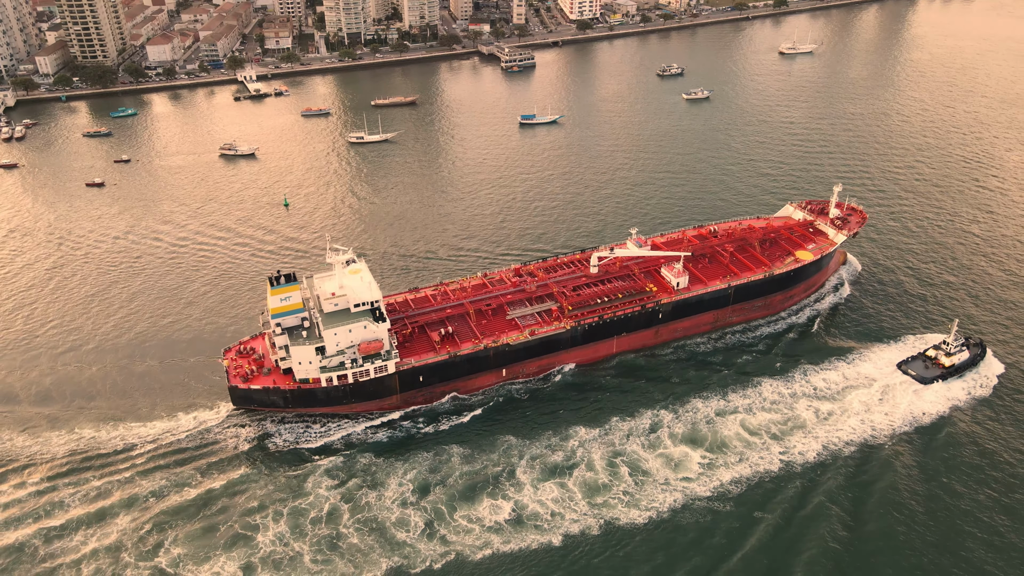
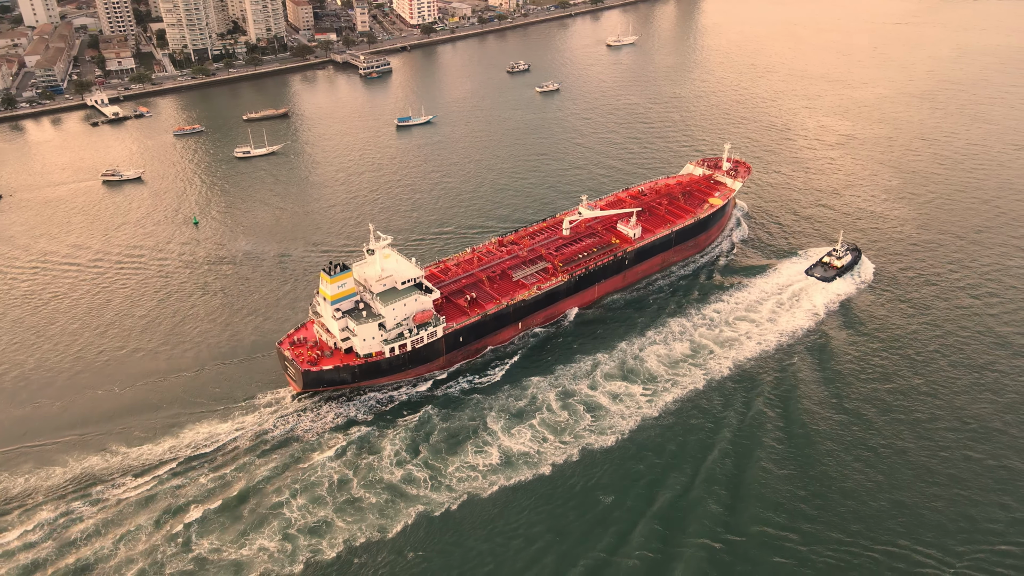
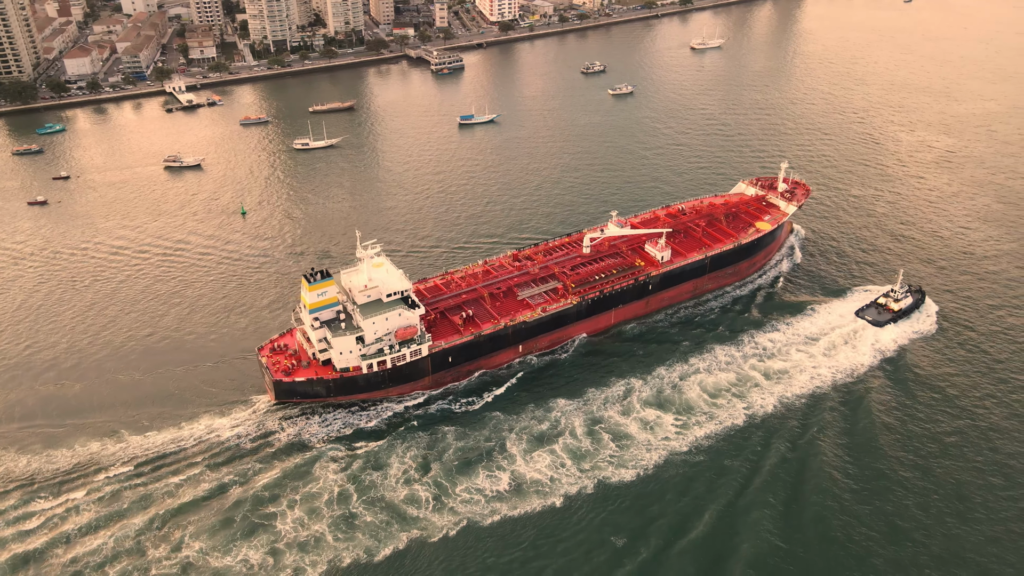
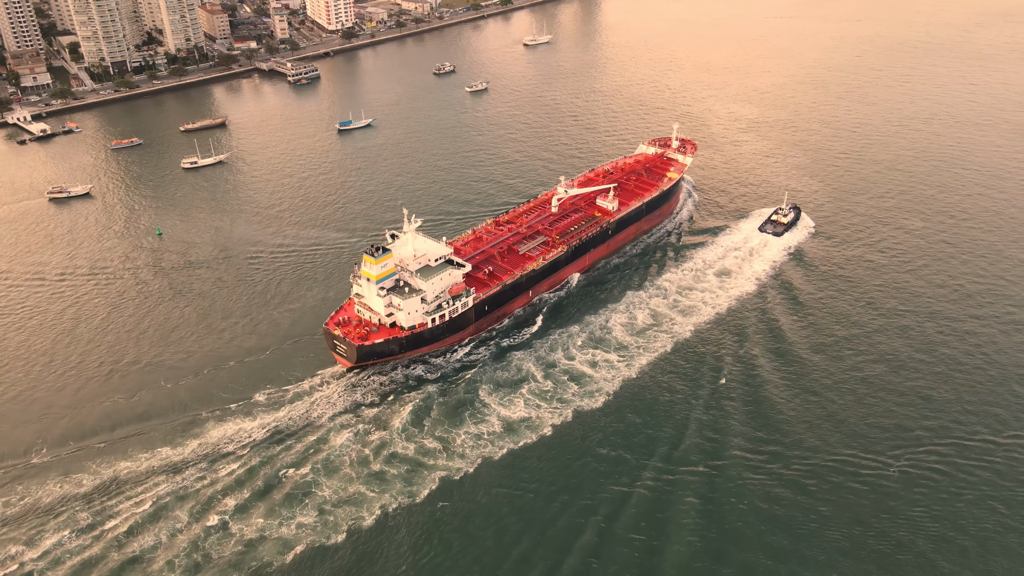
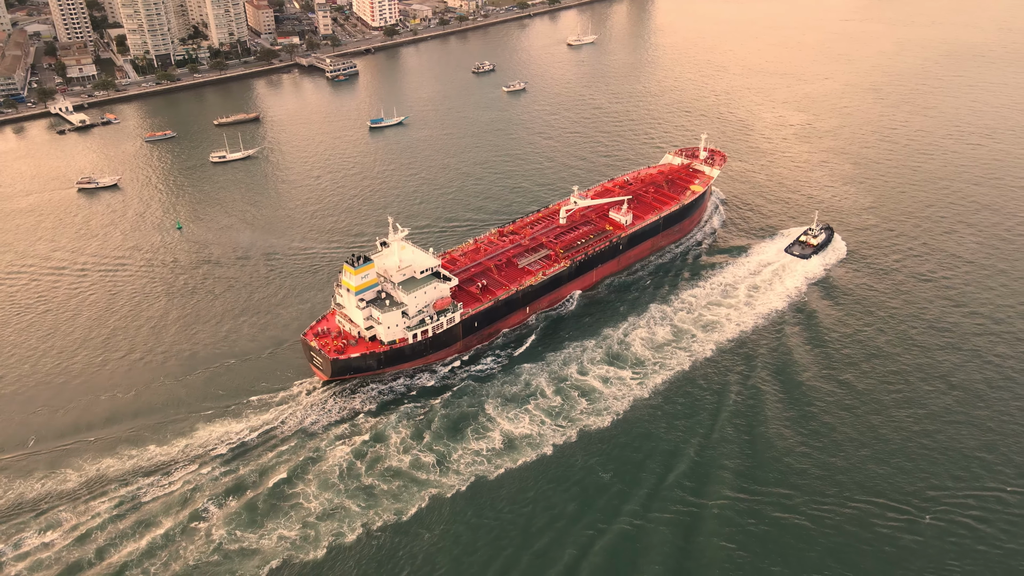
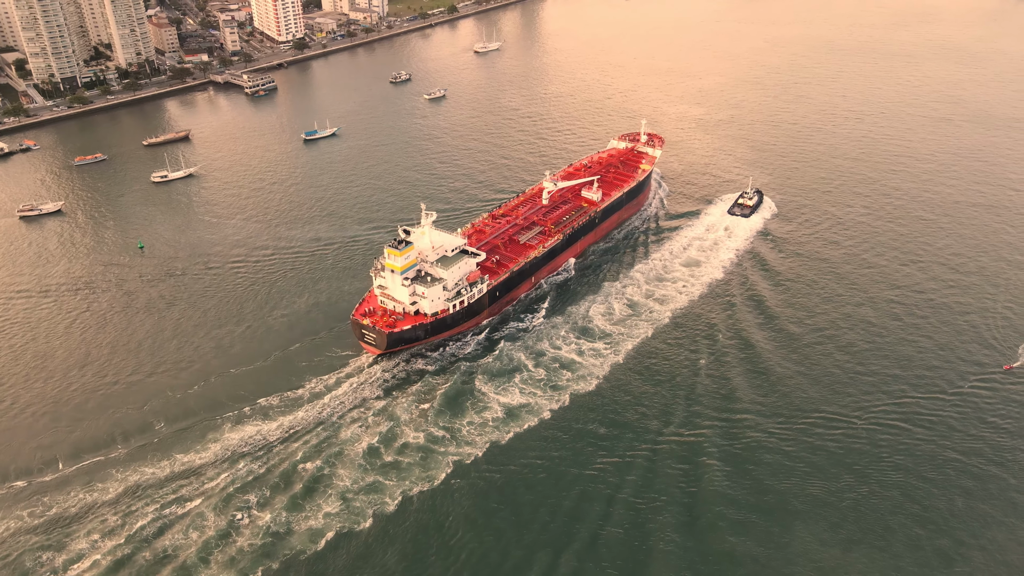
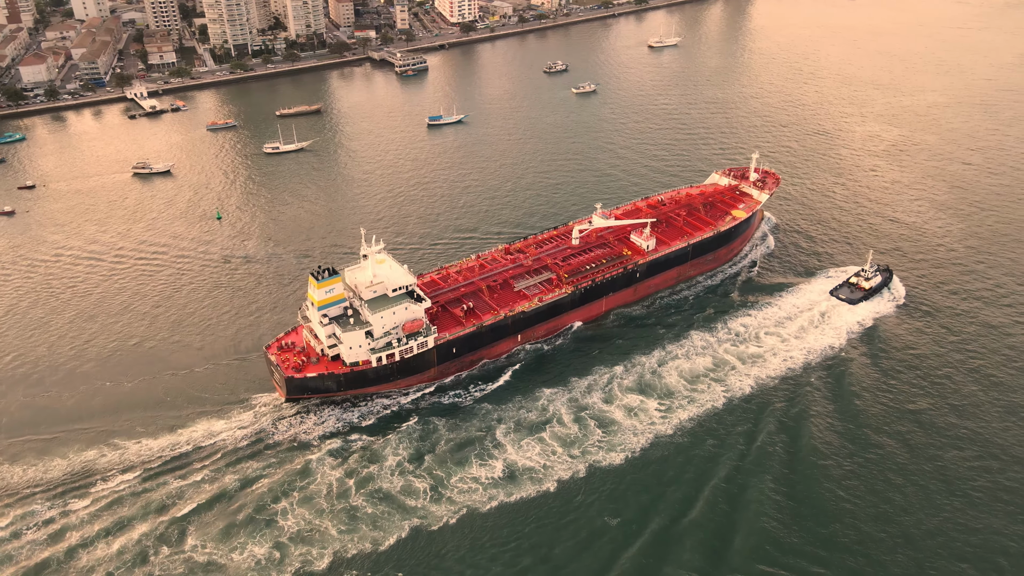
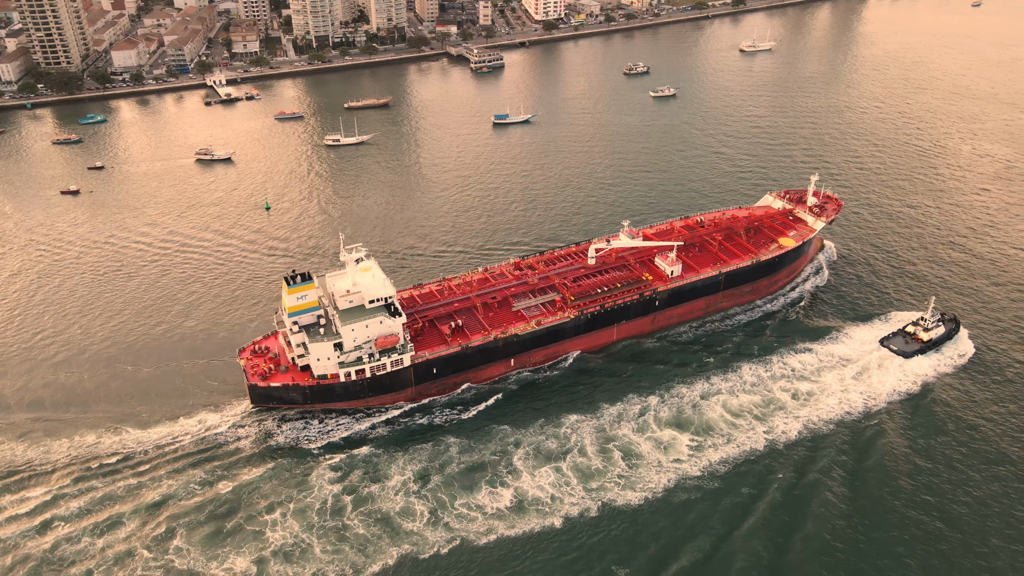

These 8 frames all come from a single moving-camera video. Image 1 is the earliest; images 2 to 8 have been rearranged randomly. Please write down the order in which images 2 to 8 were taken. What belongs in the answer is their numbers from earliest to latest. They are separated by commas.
8, 3, 7, 2, 5, 4, 6
